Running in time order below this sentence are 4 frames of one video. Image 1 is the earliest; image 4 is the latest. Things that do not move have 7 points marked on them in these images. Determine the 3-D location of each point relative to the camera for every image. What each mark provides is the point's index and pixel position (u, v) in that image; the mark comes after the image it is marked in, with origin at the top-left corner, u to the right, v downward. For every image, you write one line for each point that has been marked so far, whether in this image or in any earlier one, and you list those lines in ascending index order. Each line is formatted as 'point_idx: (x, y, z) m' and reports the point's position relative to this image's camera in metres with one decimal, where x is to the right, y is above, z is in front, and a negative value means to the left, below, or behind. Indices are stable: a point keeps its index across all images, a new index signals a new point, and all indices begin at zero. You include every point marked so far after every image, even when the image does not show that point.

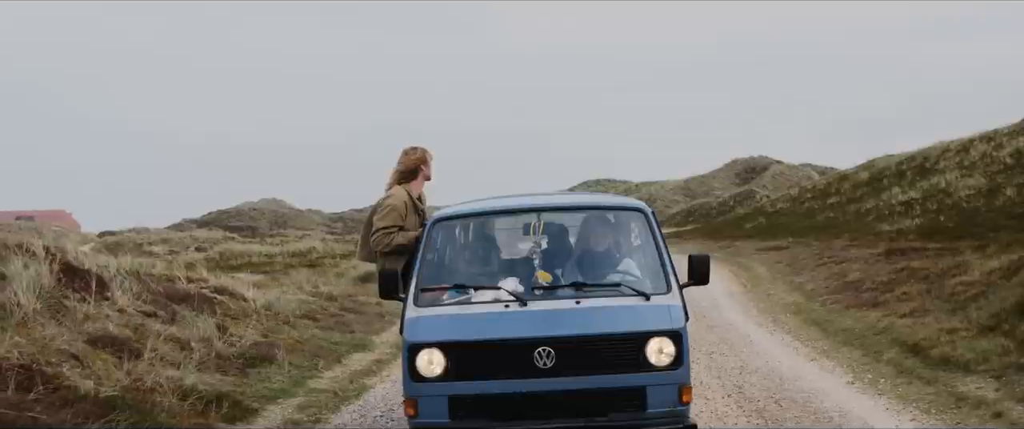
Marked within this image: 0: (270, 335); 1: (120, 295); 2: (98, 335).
0: (-3.3, -1.7, +14.4) m
1: (-4.8, -1.0, +12.9) m
2: (-4.5, -1.3, +11.3) m
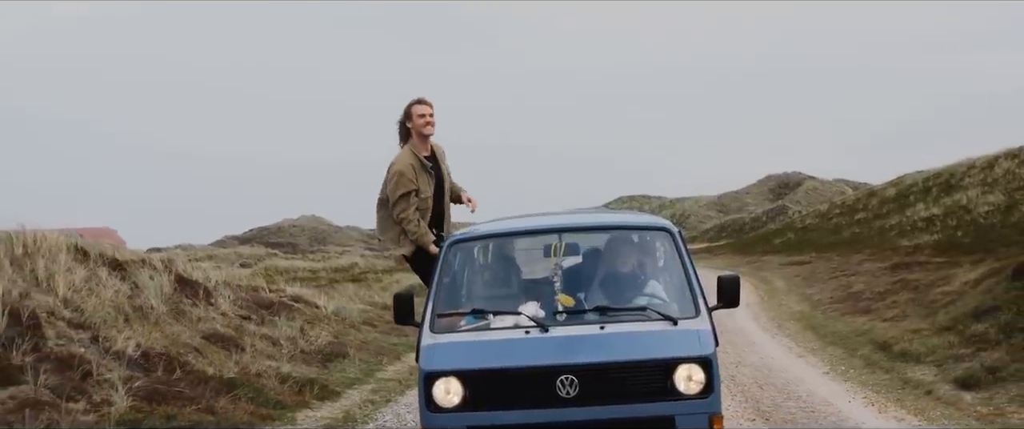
0: (-2.8, -2.0, +17.0) m
1: (-4.3, -1.3, +15.6) m
2: (-4.0, -1.6, +13.9) m
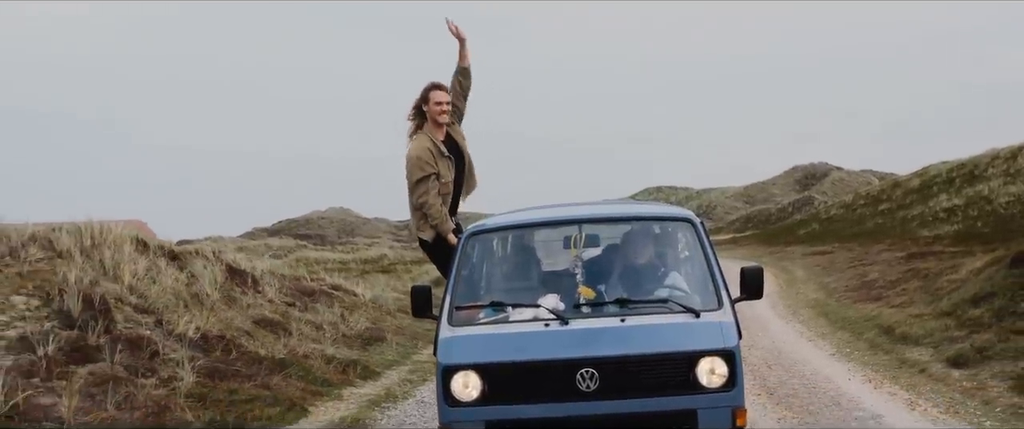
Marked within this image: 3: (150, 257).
0: (-2.3, -1.9, +18.1) m
1: (-3.9, -1.2, +16.8) m
2: (-3.6, -1.5, +15.1) m
3: (-5.3, -0.6, +15.2) m
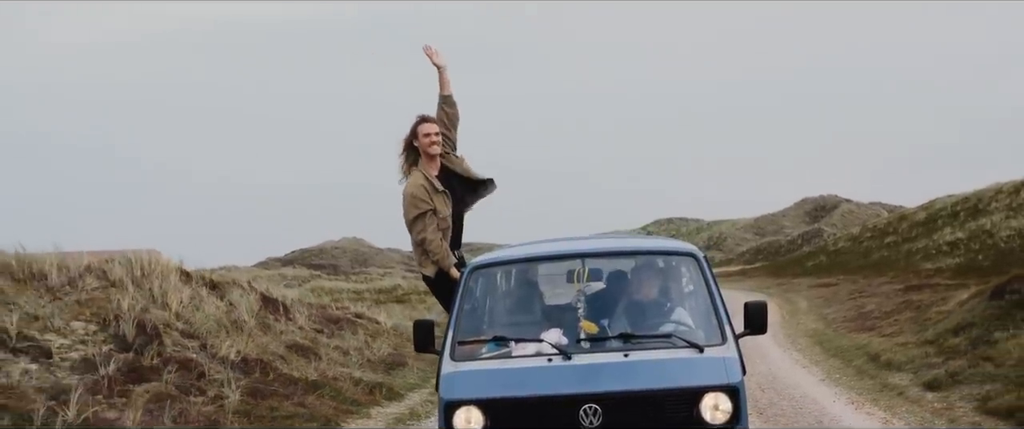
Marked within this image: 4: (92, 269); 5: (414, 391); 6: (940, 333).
0: (-2.1, -2.5, +19.4) m
1: (-3.7, -1.8, +18.1) m
2: (-3.4, -2.0, +16.4) m
3: (-5.1, -1.1, +16.5) m
4: (-6.3, -0.8, +15.6) m
5: (-1.5, -2.7, +16.0) m
6: (+6.9, -1.9, +16.9) m
